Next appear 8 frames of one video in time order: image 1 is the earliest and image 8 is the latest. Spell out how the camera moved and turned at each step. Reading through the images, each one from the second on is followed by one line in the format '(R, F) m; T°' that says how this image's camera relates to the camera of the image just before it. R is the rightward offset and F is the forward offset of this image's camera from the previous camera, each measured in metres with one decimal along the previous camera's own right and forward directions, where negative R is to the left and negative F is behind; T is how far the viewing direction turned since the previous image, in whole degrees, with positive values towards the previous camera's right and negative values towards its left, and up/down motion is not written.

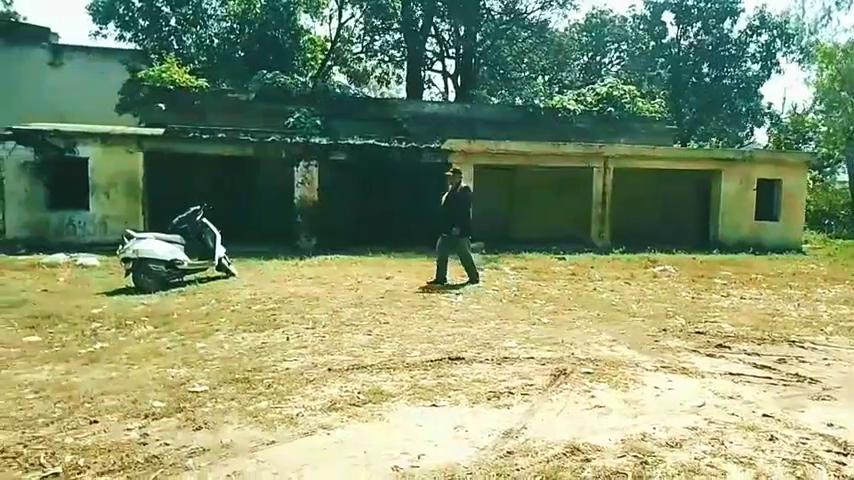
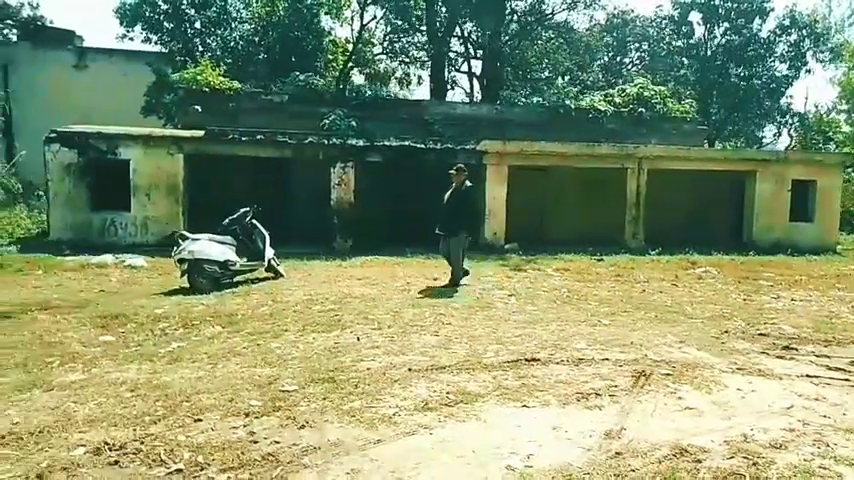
(-0.5, -0.1) m; -1°
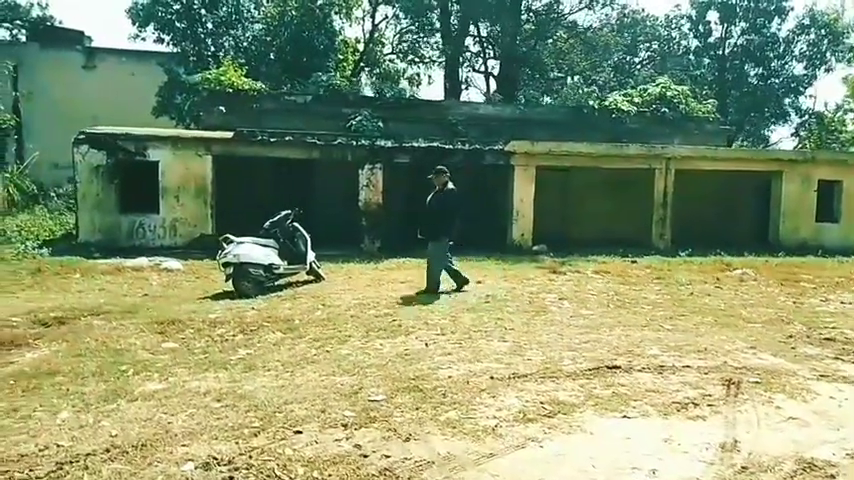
(-0.6, +0.1) m; 0°
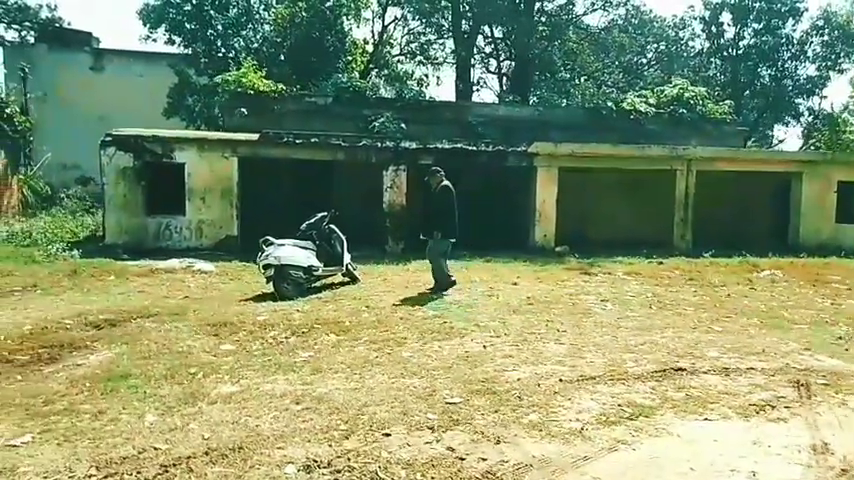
(-0.5, 0.0) m; 0°
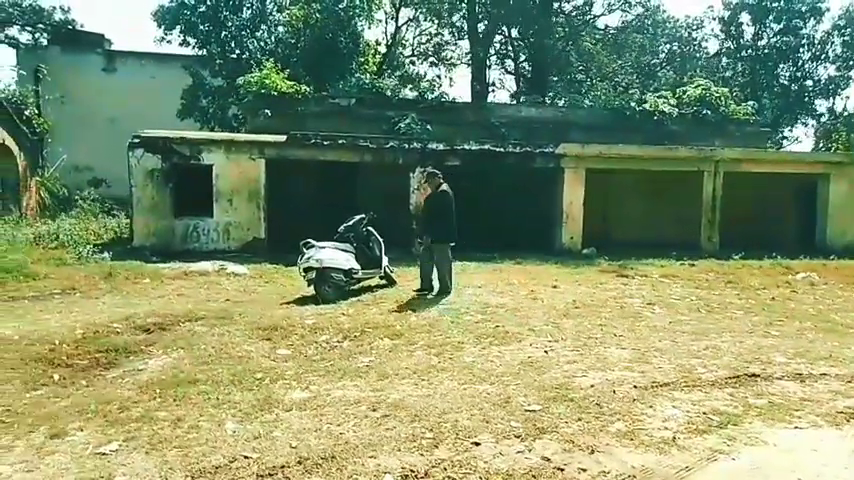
(-0.5, +0.1) m; 0°
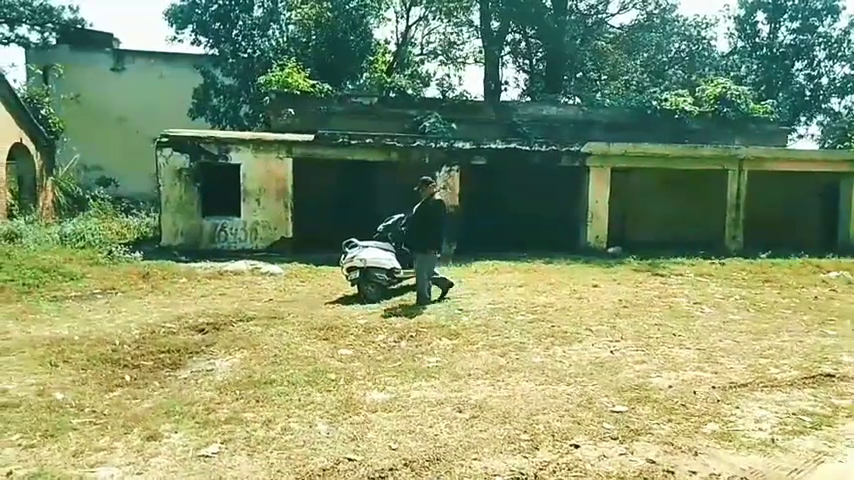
(-0.6, 0.0) m; 0°
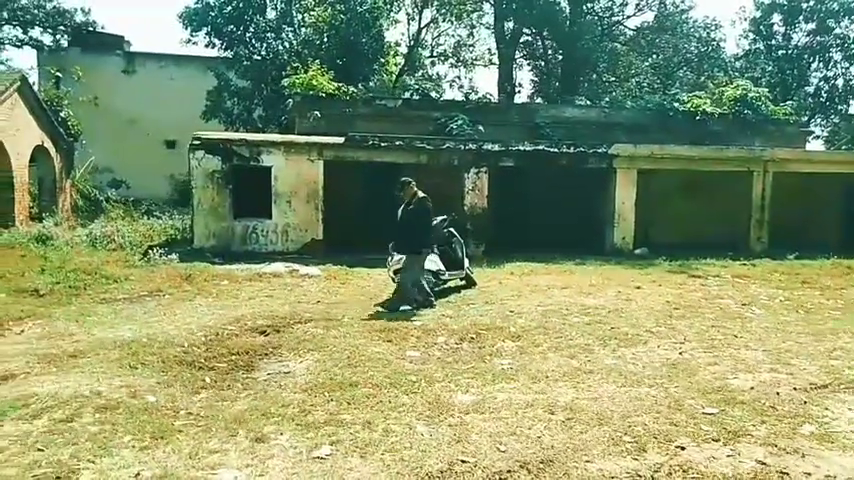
(-0.6, 0.0) m; 0°
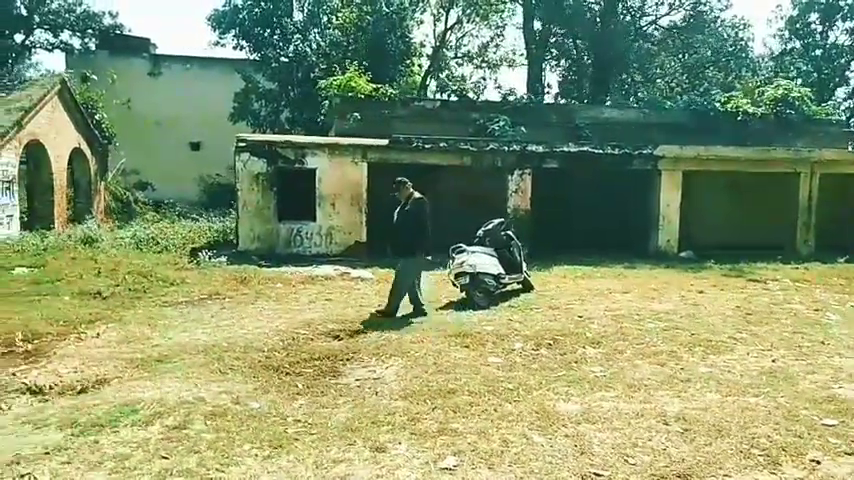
(-0.6, +0.1) m; -1°
